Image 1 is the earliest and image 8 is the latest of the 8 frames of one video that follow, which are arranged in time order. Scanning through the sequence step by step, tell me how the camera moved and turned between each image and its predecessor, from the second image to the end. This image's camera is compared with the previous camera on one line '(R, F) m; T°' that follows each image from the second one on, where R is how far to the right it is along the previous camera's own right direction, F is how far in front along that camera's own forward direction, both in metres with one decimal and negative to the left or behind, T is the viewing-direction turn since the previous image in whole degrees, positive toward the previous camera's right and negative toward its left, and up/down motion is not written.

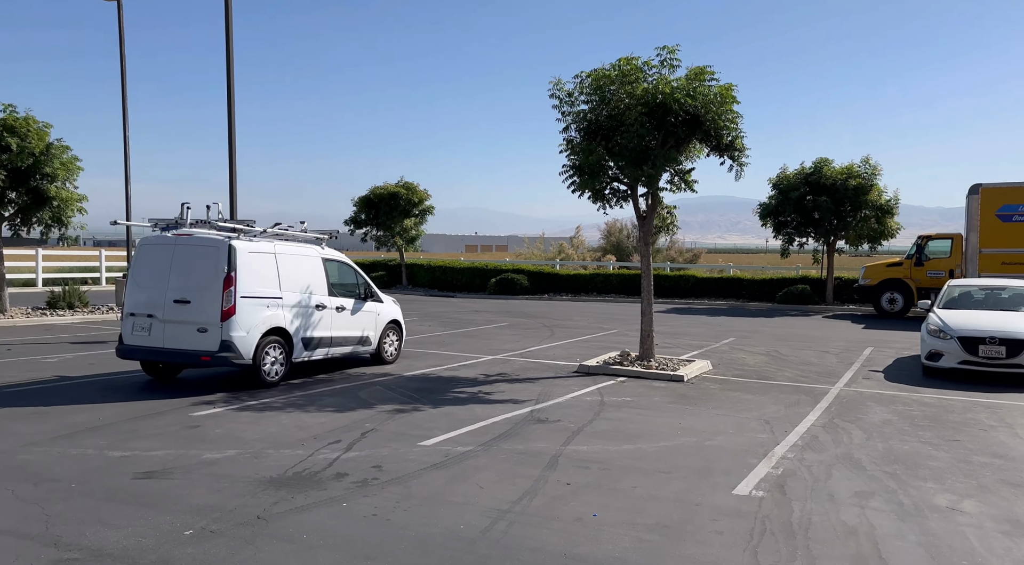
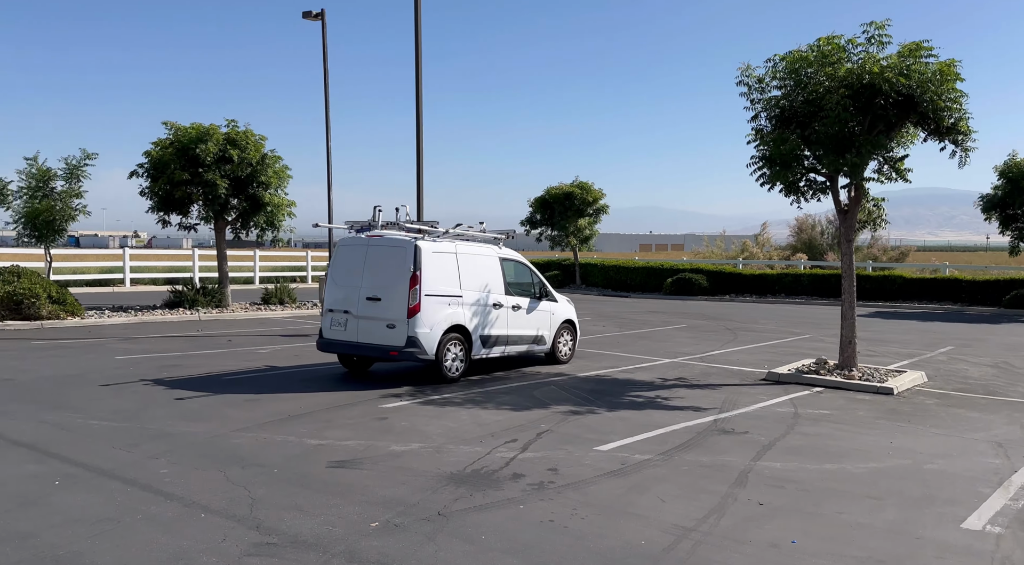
(0.0, +0.2) m; -13°
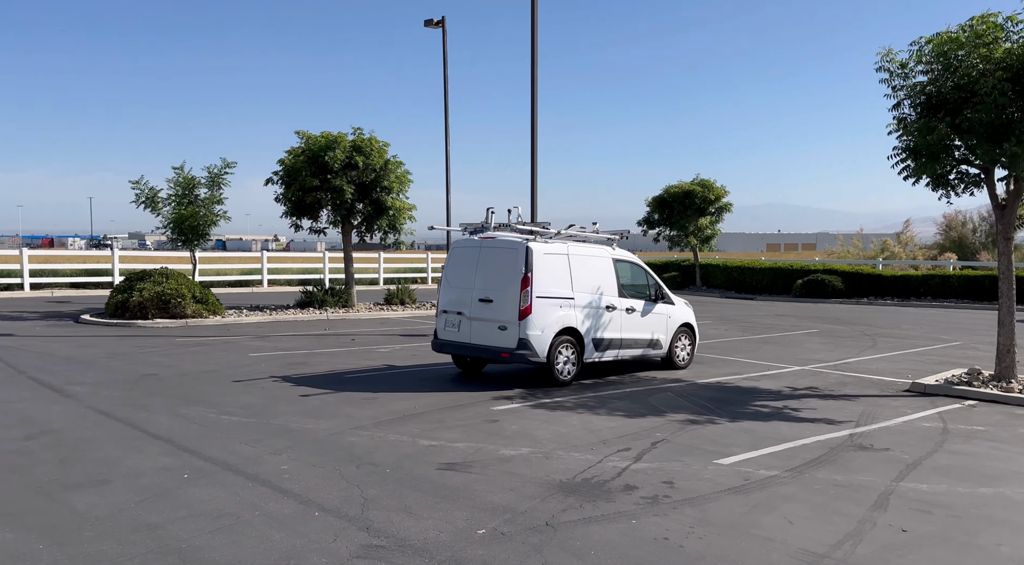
(0.0, +0.2) m; -9°
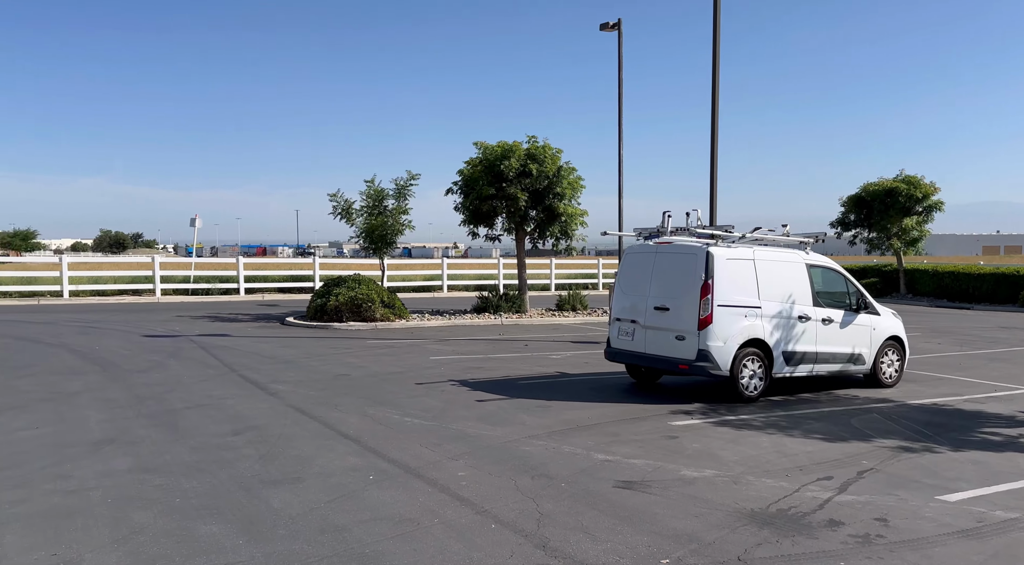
(-0.1, +0.2) m; -12°
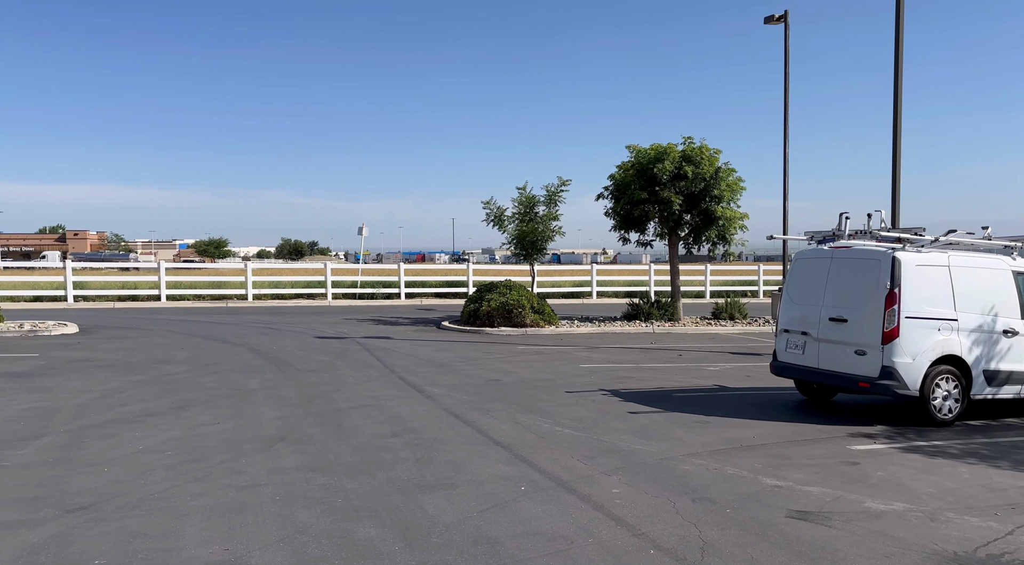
(-0.1, +0.2) m; -11°
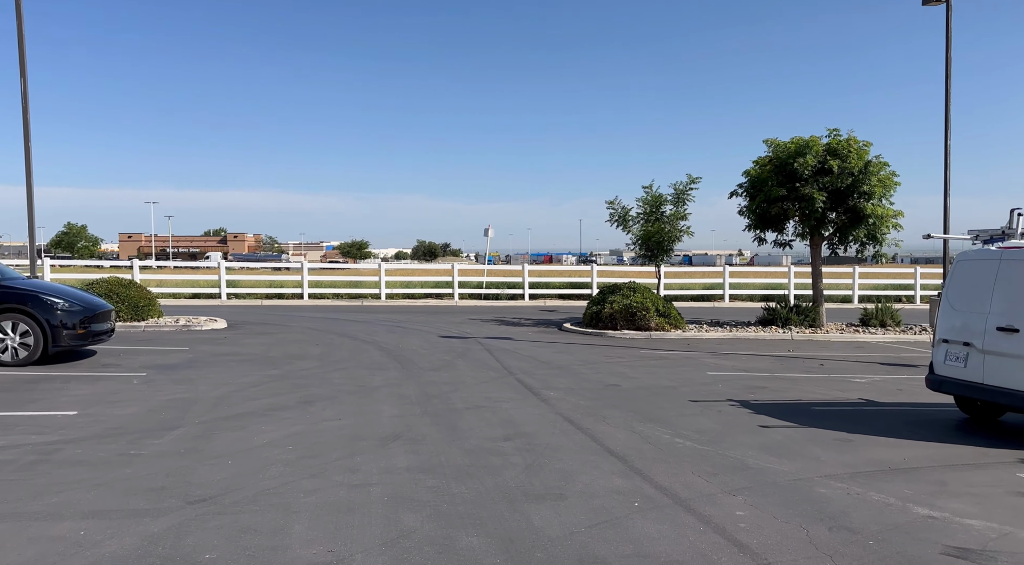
(+0.1, +0.3) m; -10°
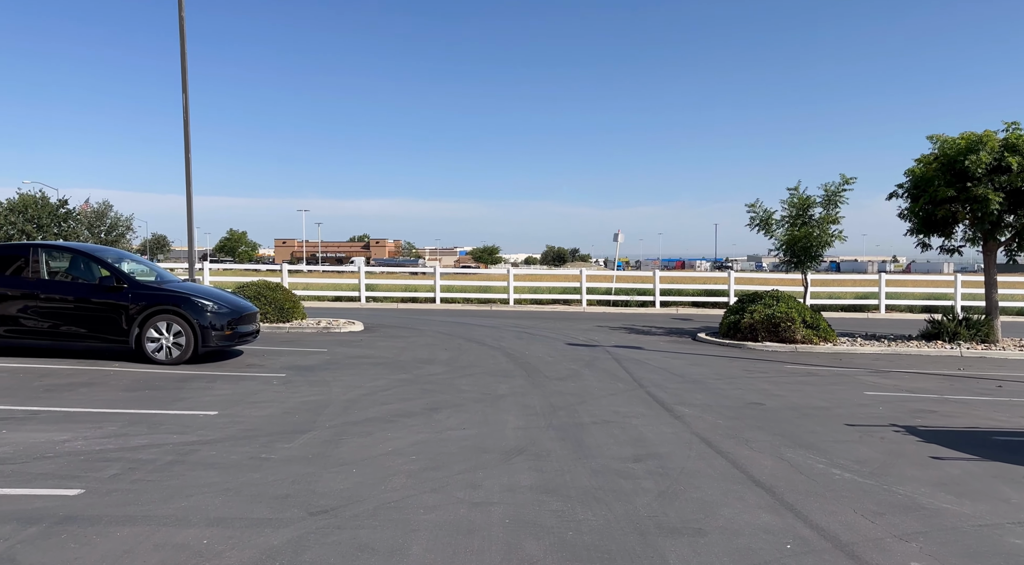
(0.0, +0.4) m; -10°
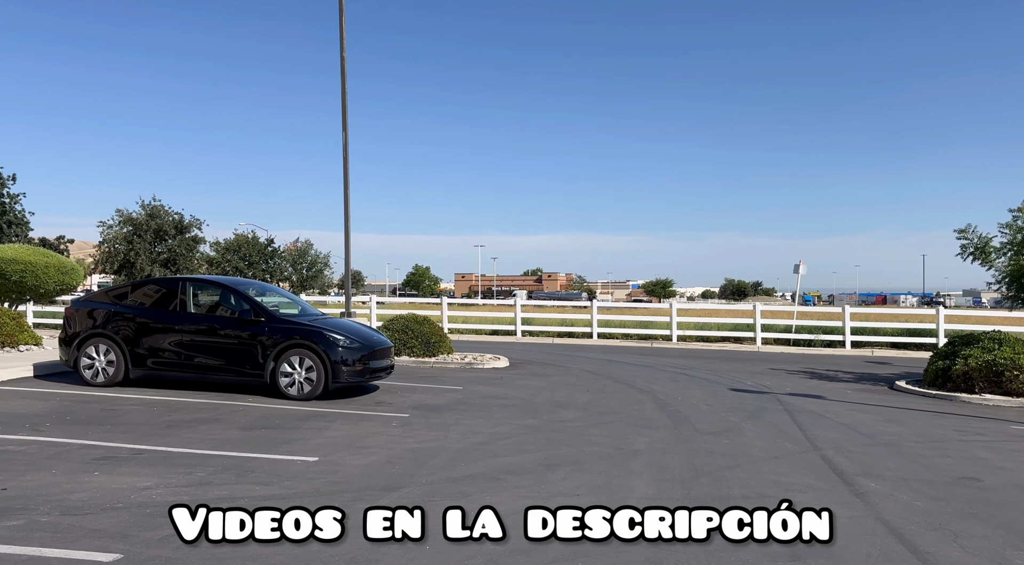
(+0.5, +1.4) m; -13°
